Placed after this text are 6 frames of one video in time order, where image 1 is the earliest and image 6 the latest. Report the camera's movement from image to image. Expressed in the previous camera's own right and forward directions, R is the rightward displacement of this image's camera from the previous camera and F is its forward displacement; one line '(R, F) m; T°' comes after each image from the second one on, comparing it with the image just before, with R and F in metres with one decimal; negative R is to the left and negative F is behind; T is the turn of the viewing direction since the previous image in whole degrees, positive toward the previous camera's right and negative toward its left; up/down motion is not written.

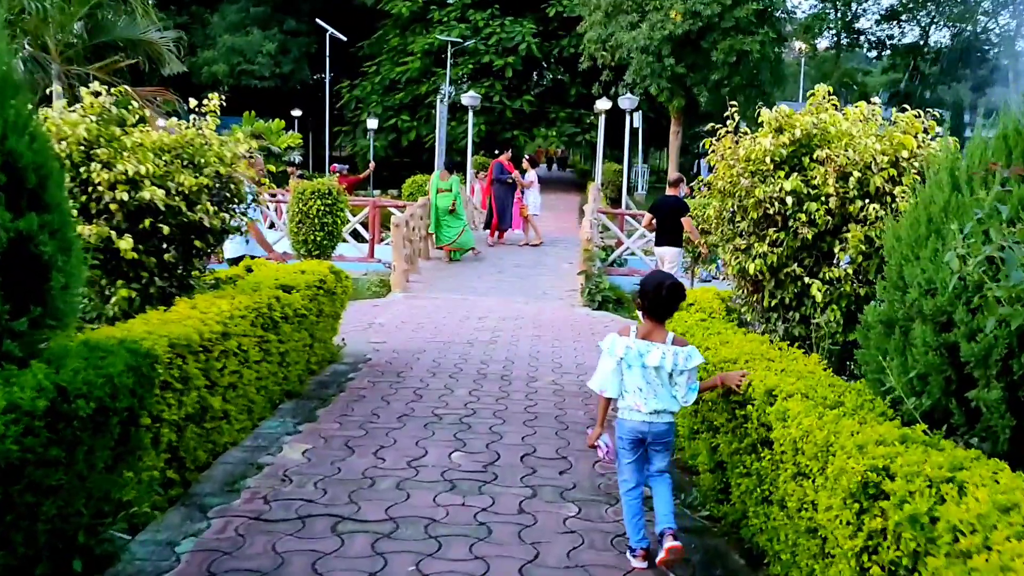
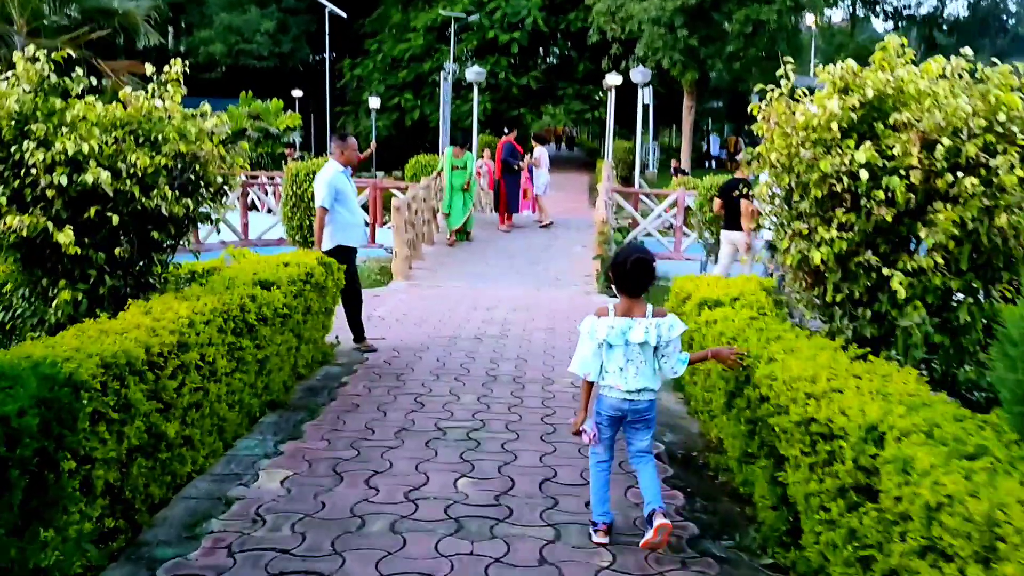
(0.0, +0.8) m; -1°
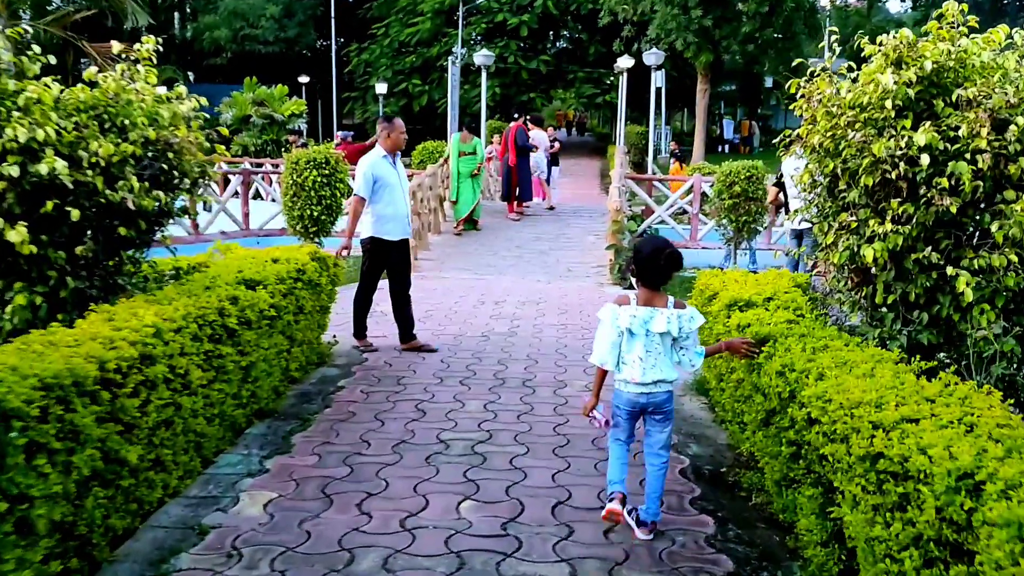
(0.0, +0.5) m; -1°
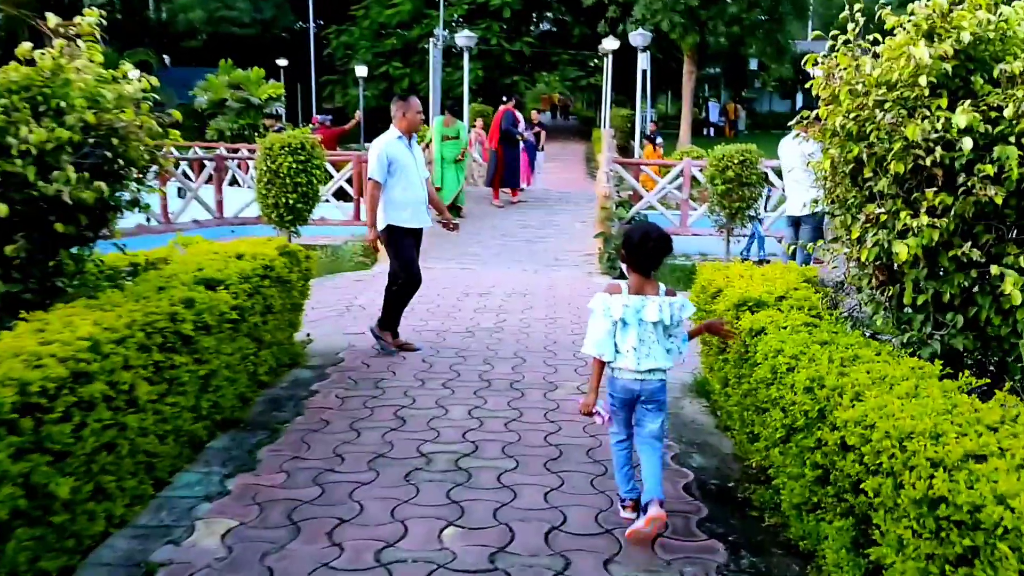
(0.0, +0.4) m; +1°
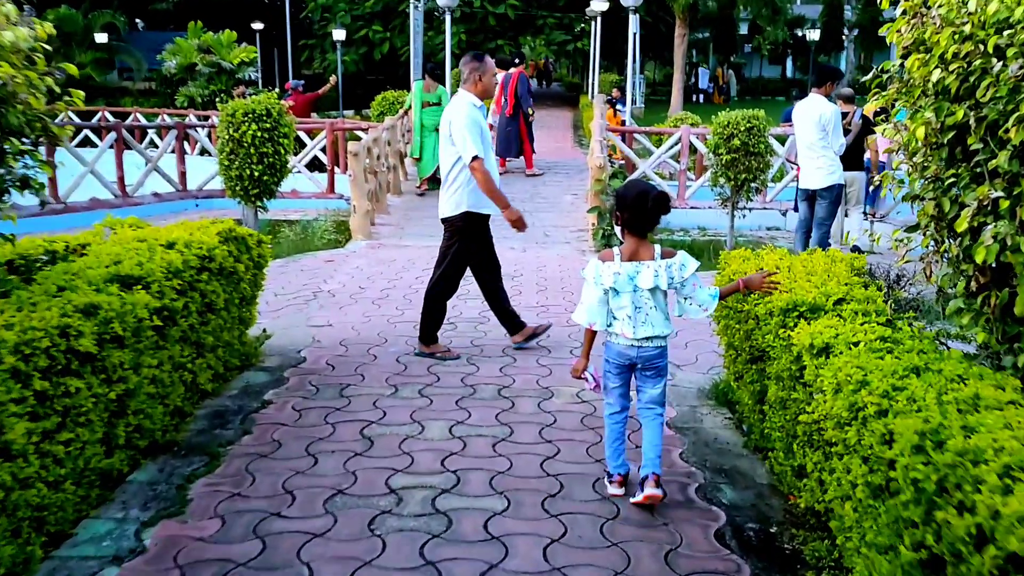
(0.0, +0.8) m; +1°
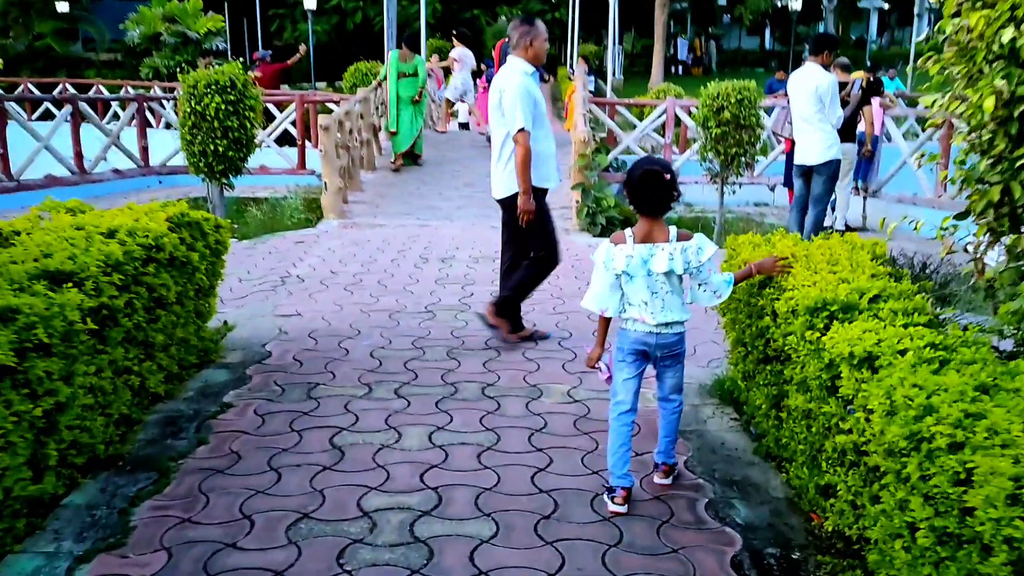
(0.0, +0.4) m; +2°
